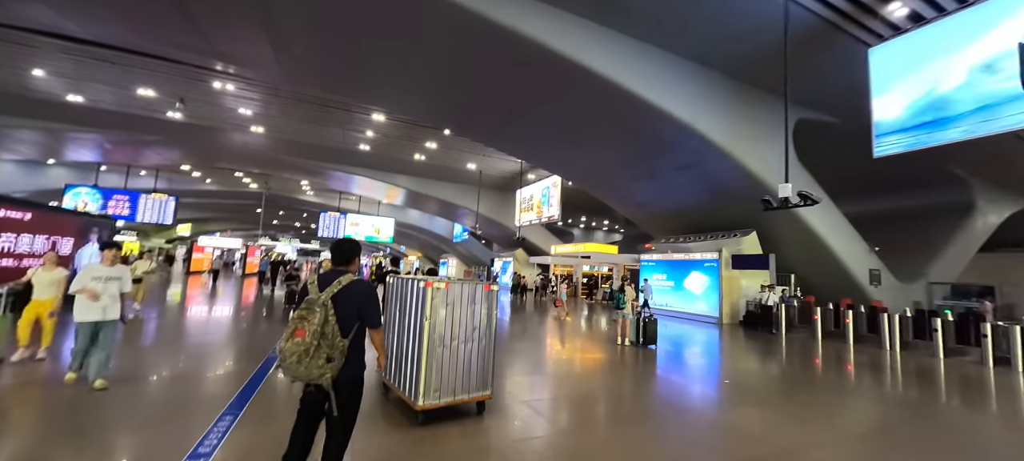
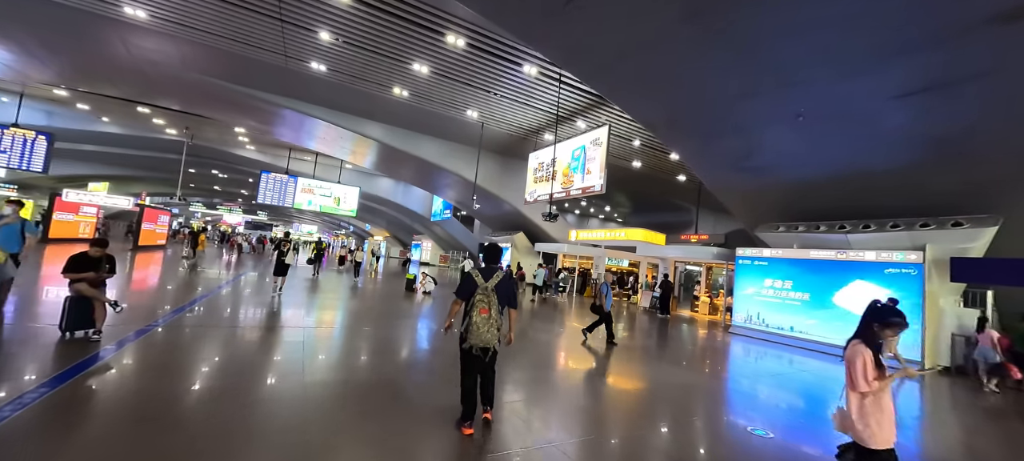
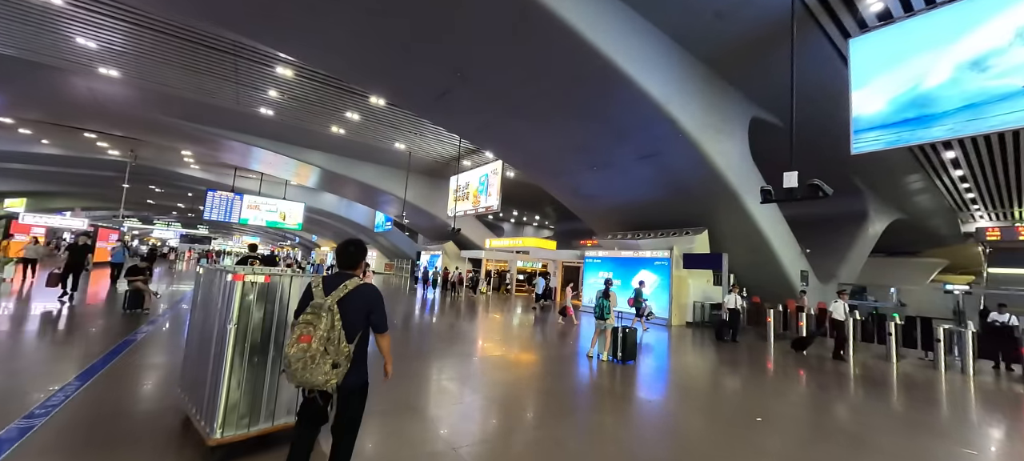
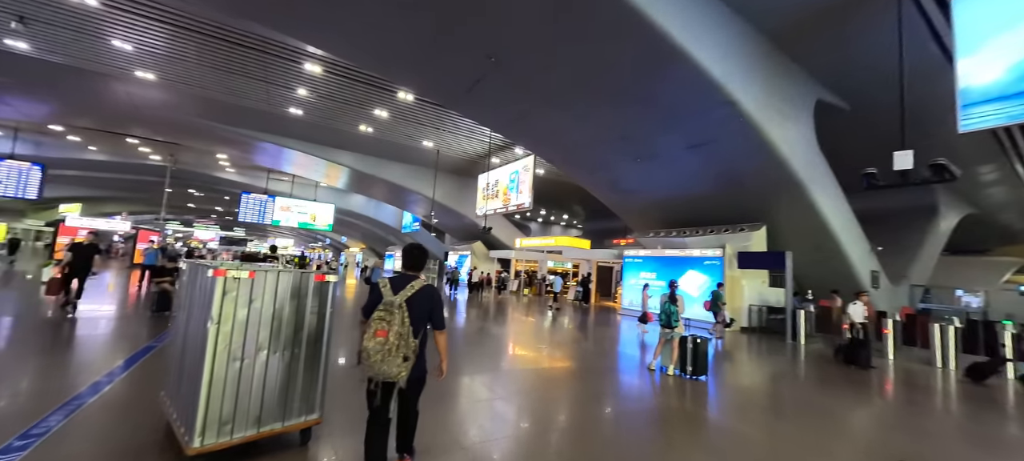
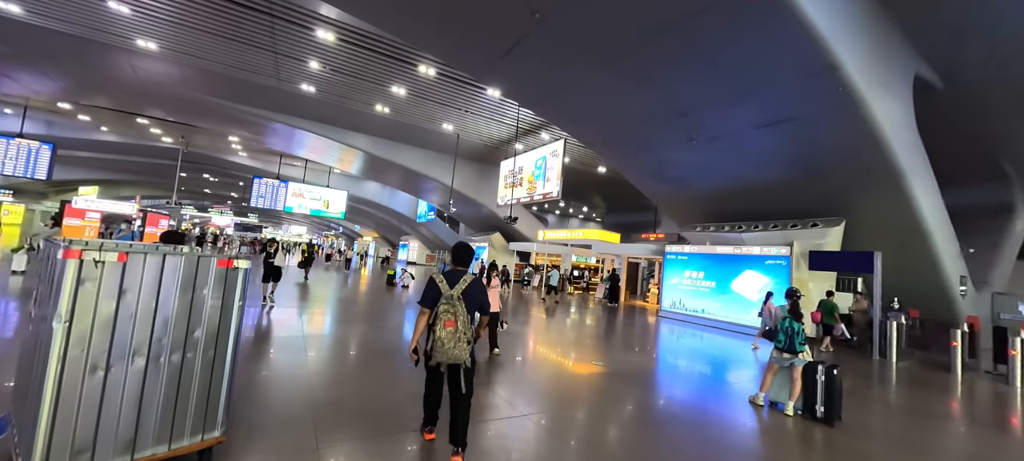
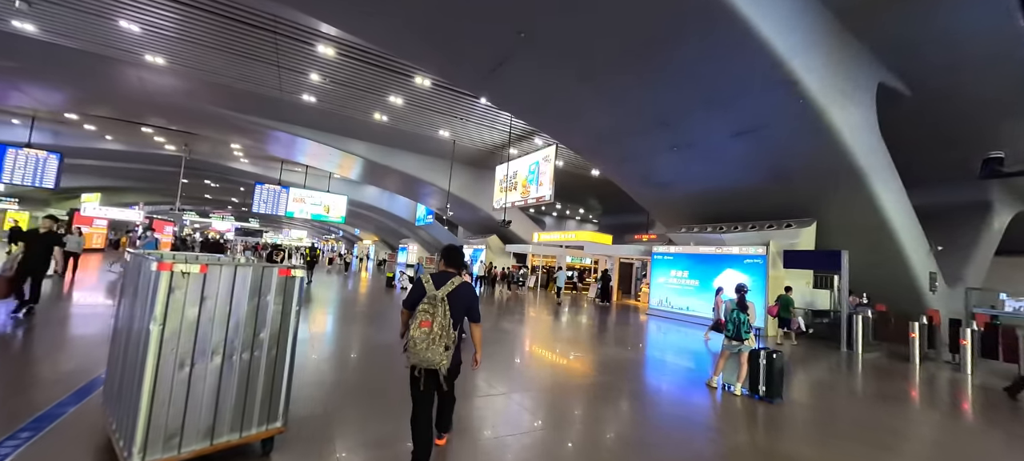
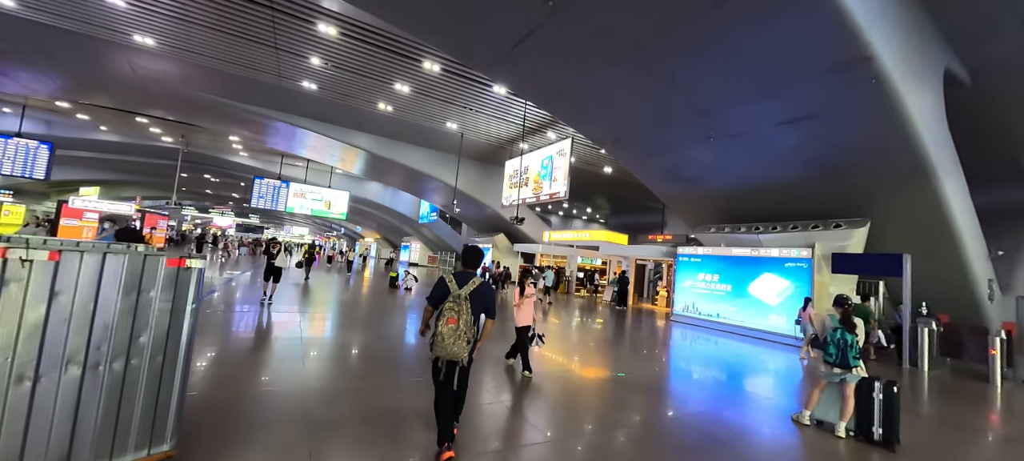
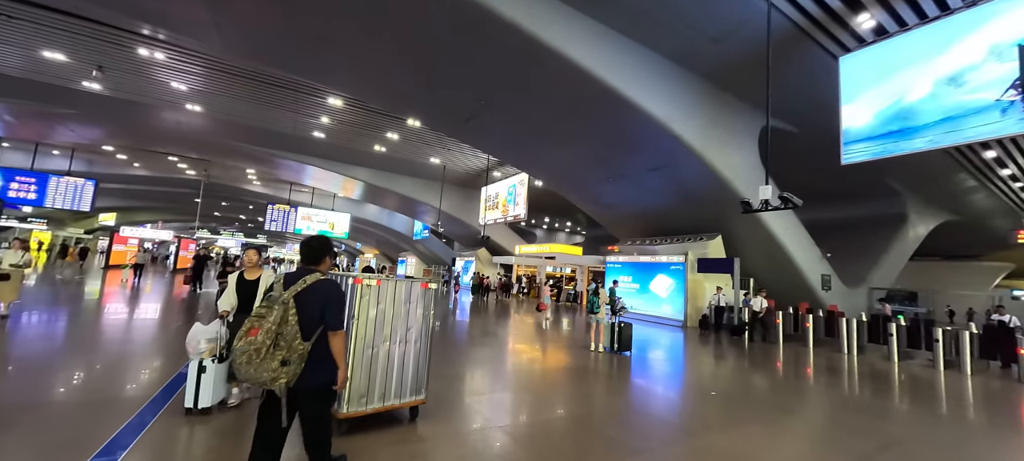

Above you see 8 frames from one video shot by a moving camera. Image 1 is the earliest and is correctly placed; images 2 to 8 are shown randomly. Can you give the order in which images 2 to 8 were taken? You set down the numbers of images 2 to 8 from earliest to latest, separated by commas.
8, 3, 4, 6, 5, 7, 2
